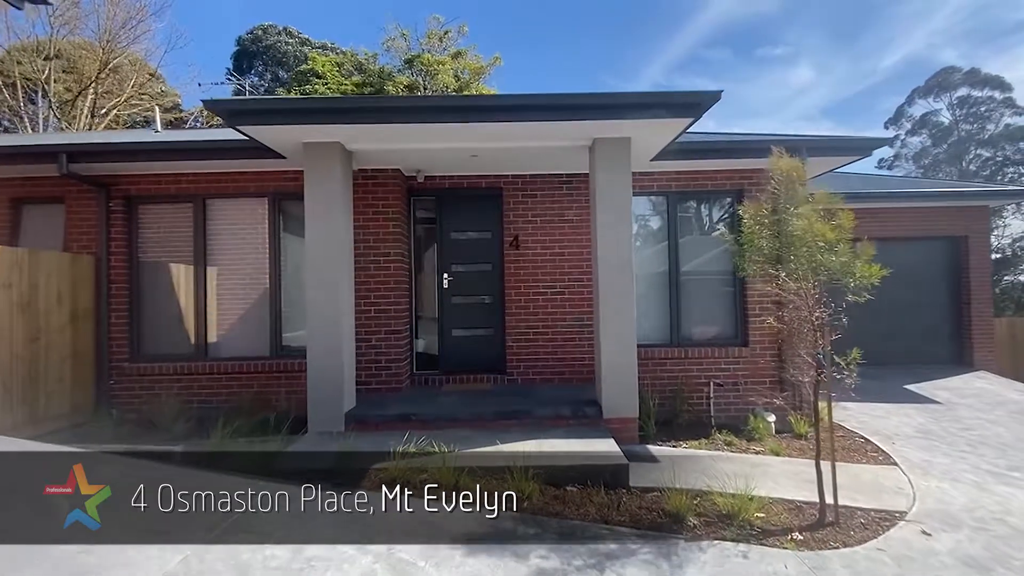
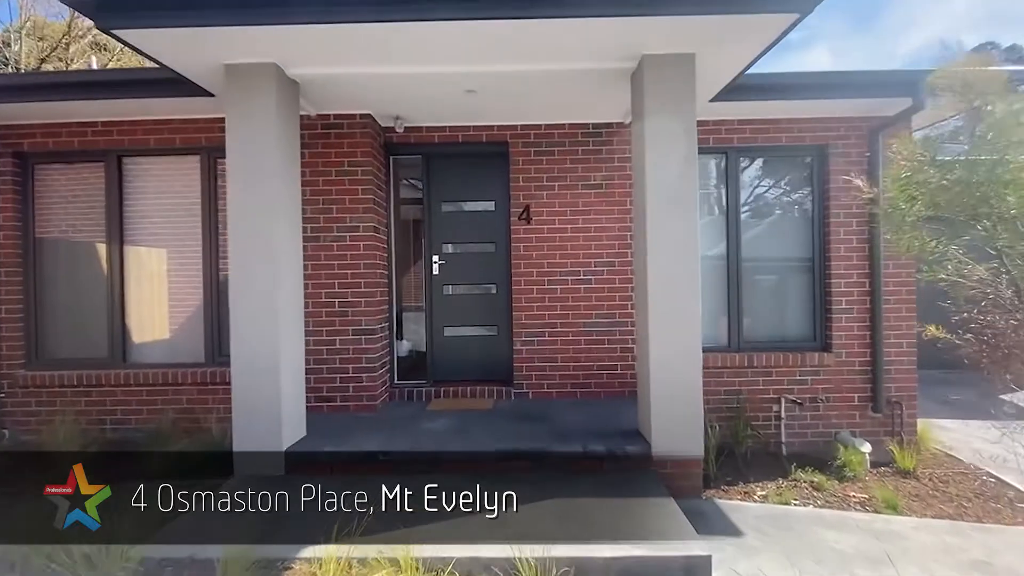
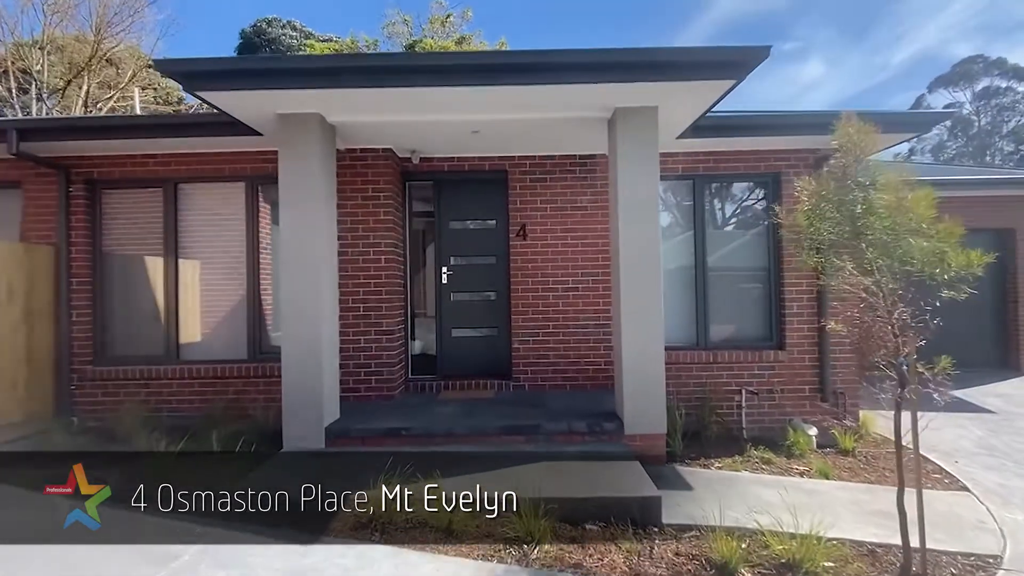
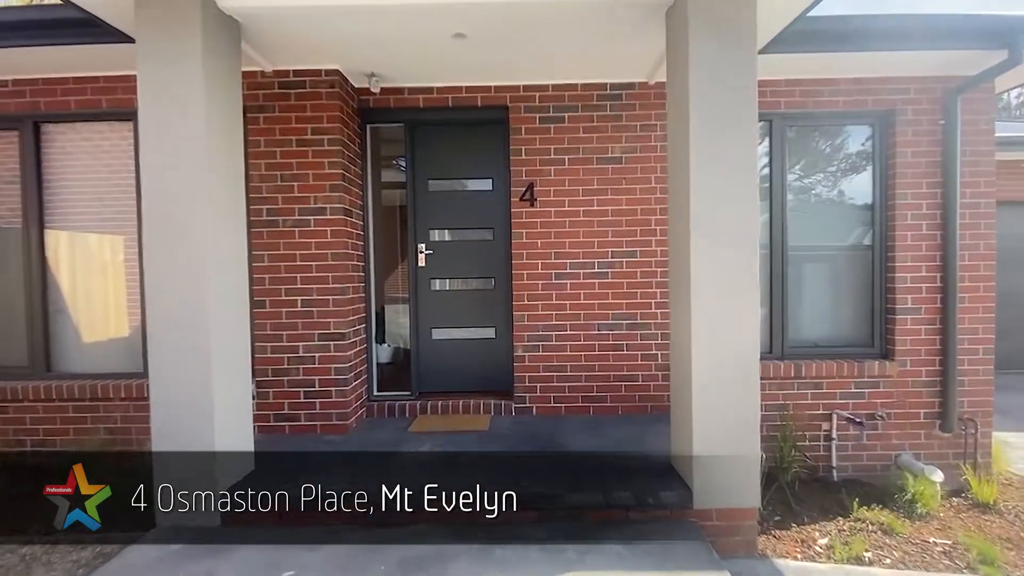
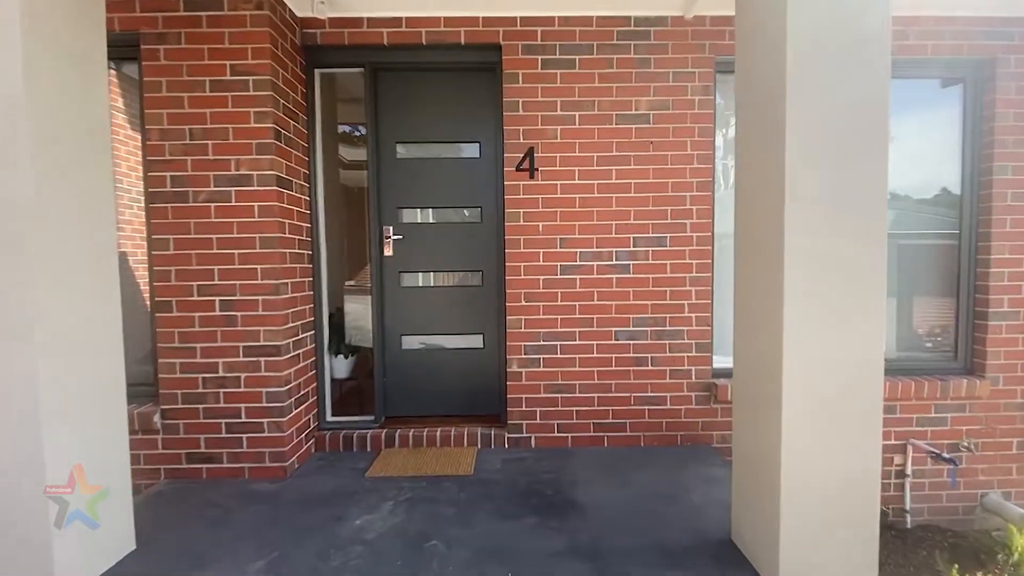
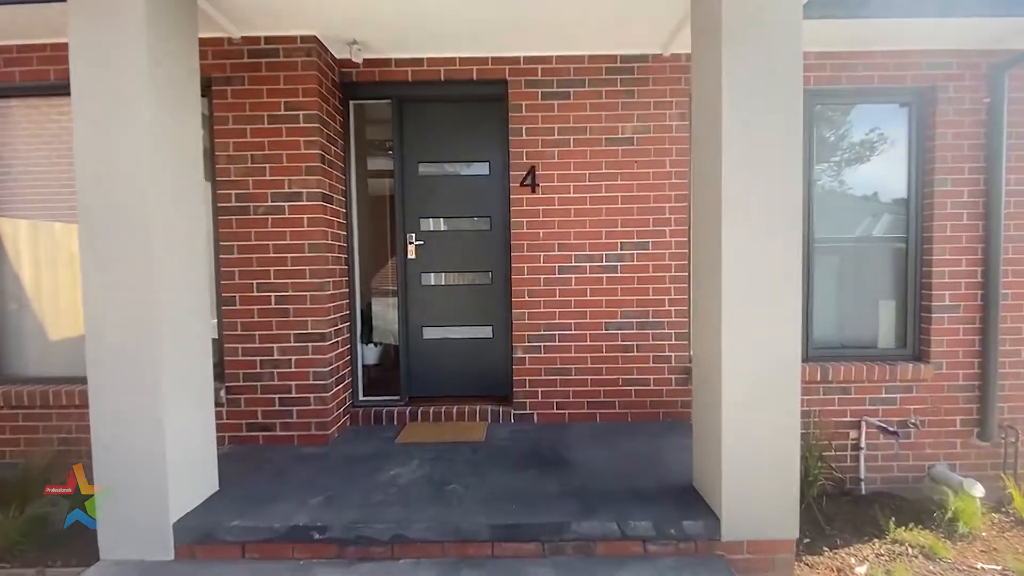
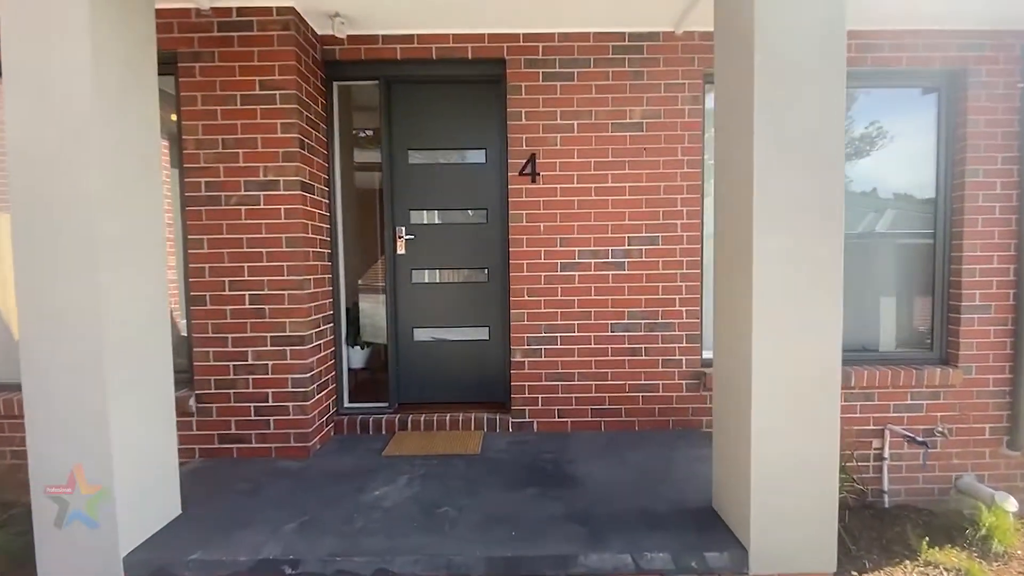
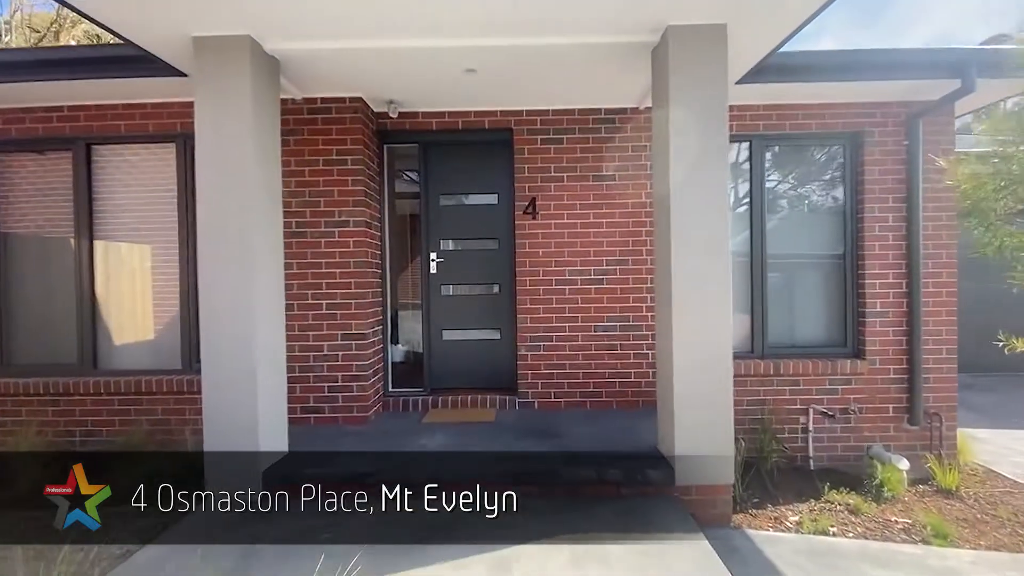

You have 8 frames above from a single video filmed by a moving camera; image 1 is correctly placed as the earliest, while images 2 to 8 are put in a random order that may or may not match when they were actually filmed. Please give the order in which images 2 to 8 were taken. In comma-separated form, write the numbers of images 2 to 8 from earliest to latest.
3, 2, 8, 4, 6, 7, 5
